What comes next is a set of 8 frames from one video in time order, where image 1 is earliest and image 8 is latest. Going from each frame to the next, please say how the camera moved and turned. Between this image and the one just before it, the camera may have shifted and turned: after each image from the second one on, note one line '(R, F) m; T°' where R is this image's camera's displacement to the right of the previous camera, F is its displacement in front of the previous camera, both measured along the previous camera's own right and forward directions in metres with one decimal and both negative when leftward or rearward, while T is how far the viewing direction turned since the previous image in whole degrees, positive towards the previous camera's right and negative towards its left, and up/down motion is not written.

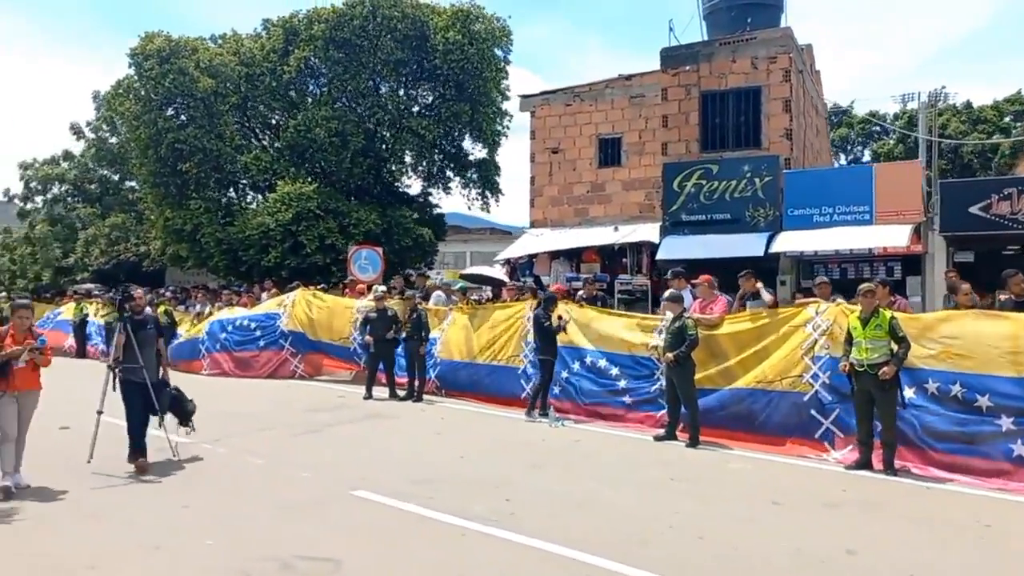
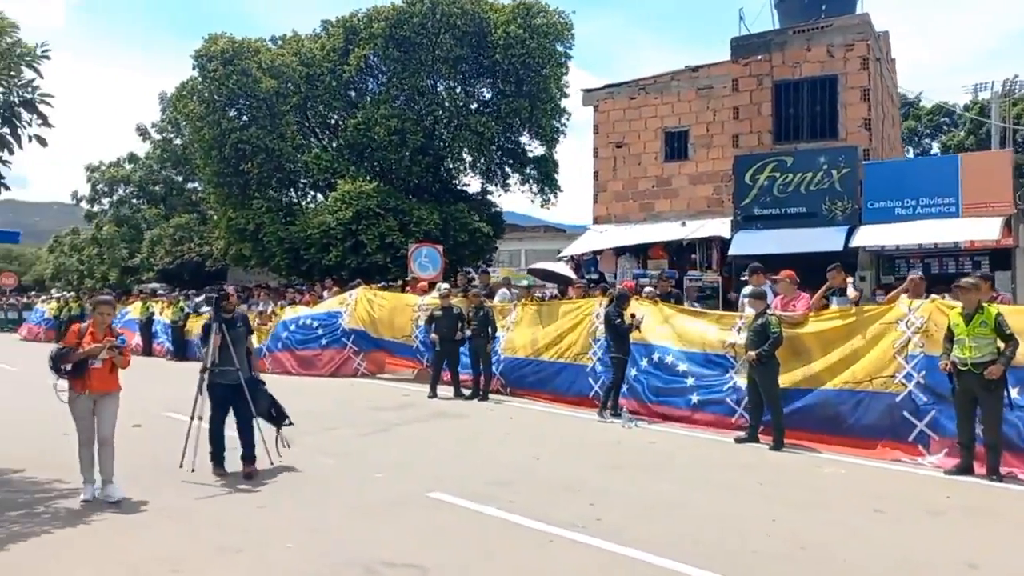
(-0.3, +0.3) m; -3°
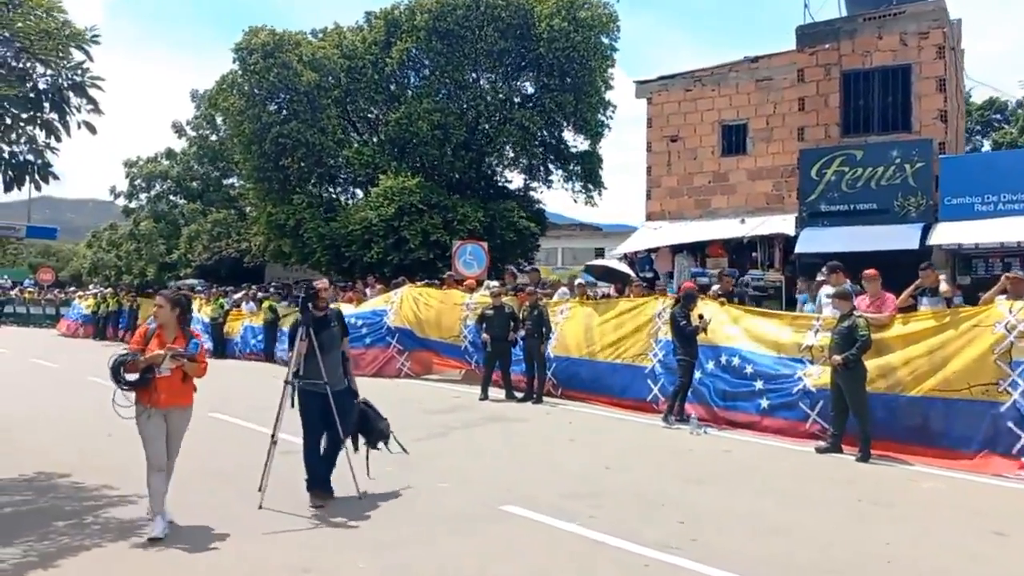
(-0.4, +0.6) m; -2°
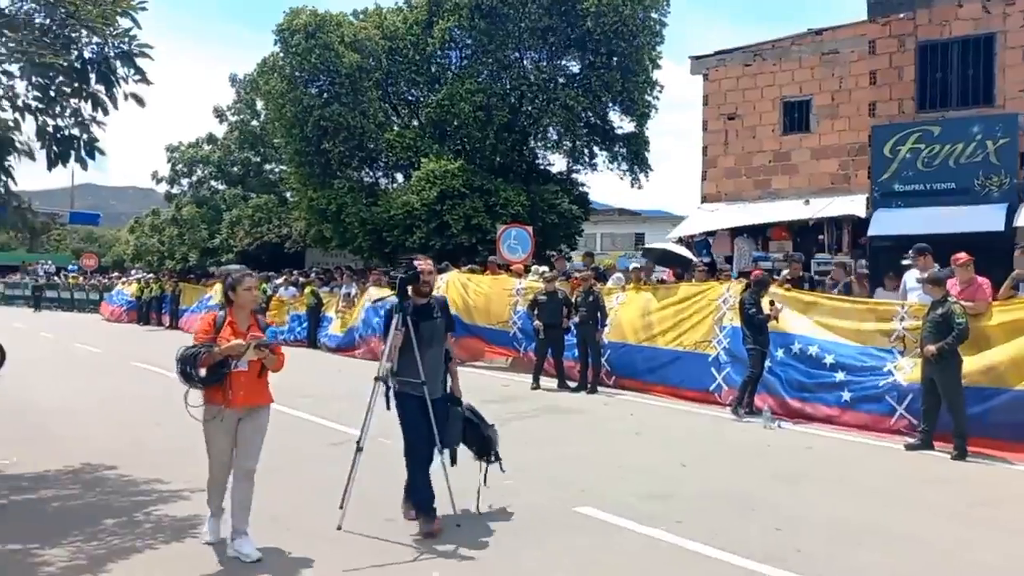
(-0.3, +0.6) m; -2°
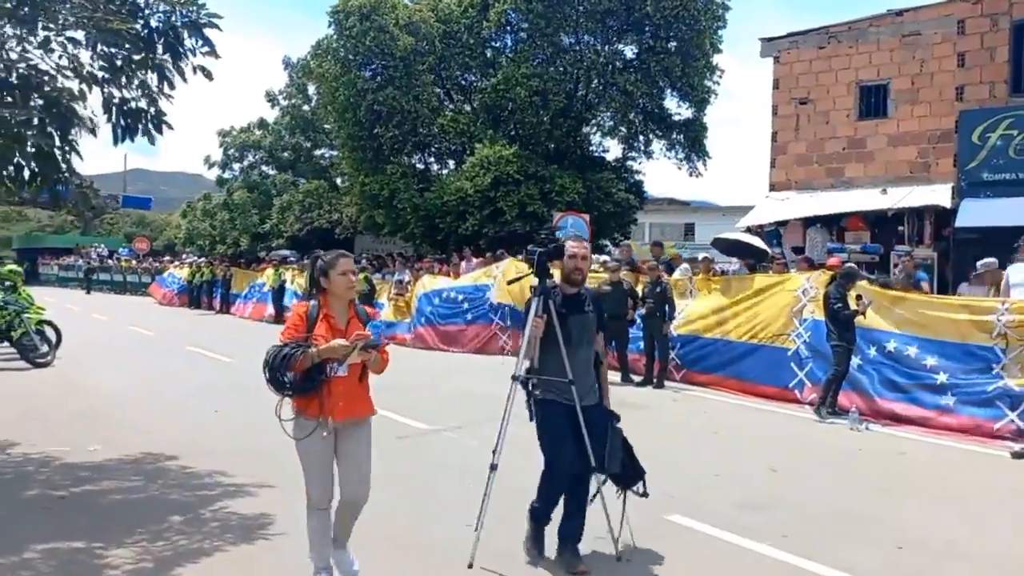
(-0.4, +0.5) m; -3°
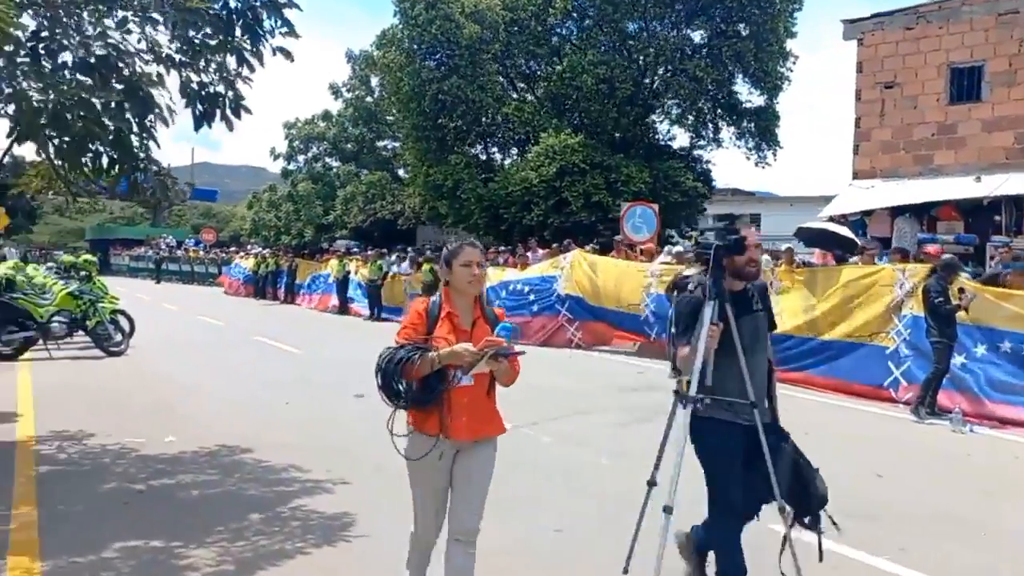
(-0.3, +0.3) m; -4°
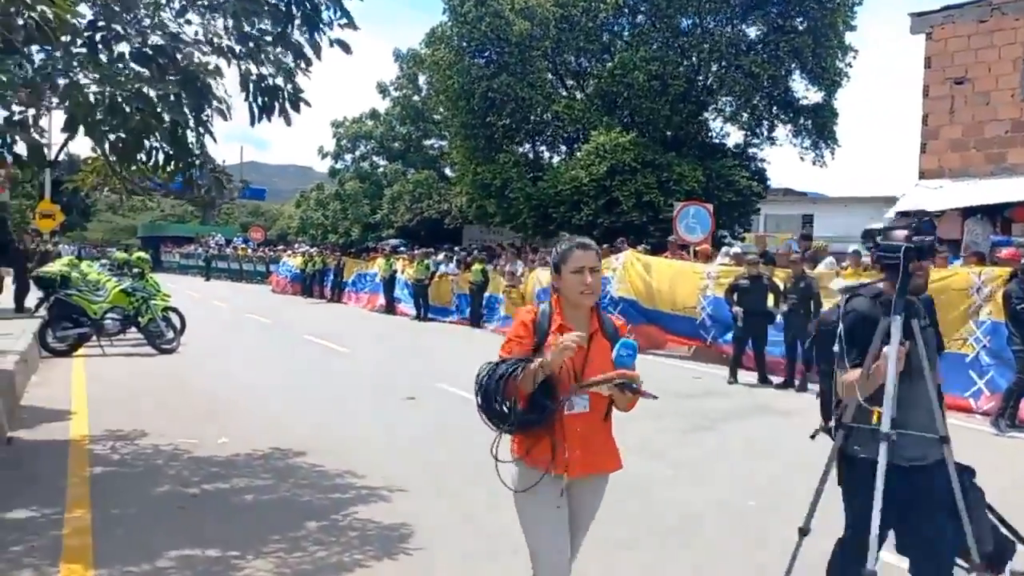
(-0.2, +0.3) m; -3°
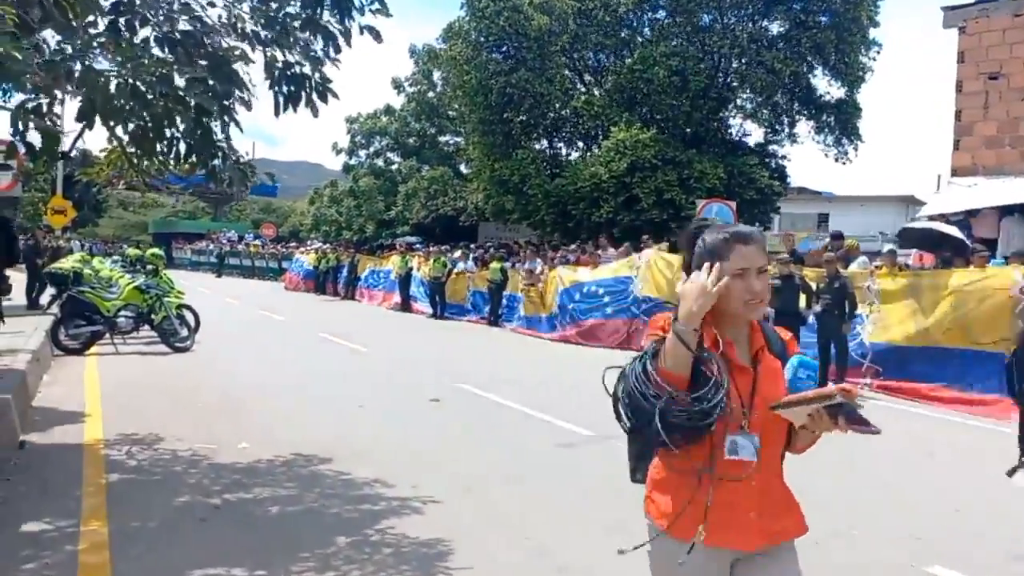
(-0.2, +0.4) m; -1°
